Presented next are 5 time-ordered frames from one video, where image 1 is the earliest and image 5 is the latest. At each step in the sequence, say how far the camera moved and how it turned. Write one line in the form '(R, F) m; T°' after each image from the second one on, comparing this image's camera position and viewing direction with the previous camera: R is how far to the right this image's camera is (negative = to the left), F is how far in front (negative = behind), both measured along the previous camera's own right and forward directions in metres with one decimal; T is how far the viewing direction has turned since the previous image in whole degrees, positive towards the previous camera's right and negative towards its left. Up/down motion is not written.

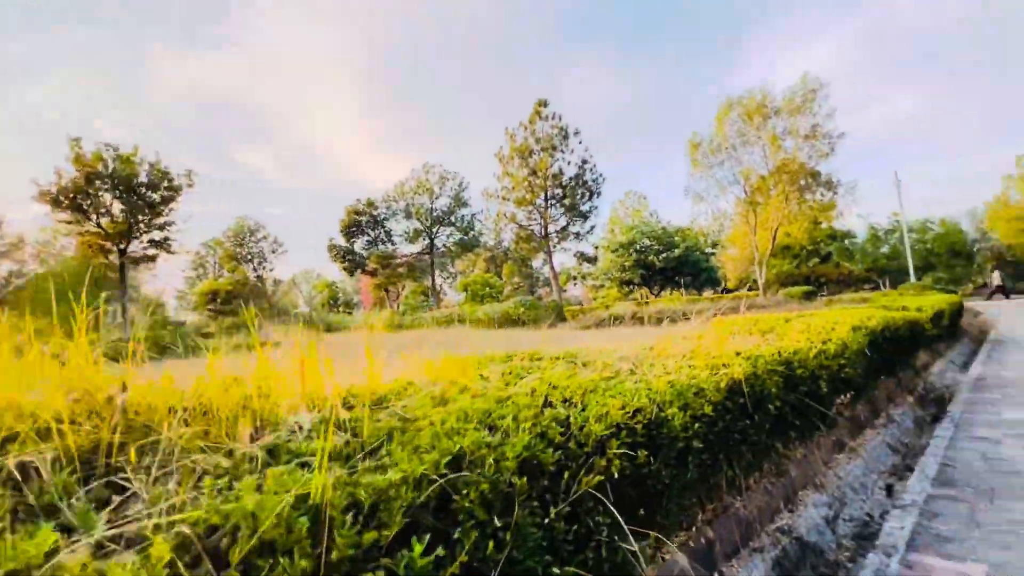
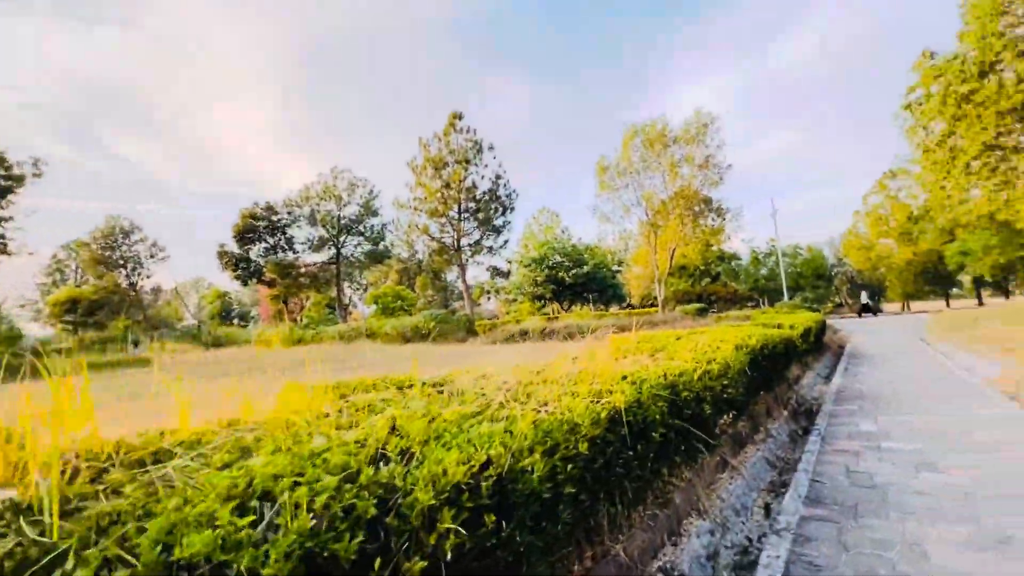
(+0.4, +0.5) m; +10°
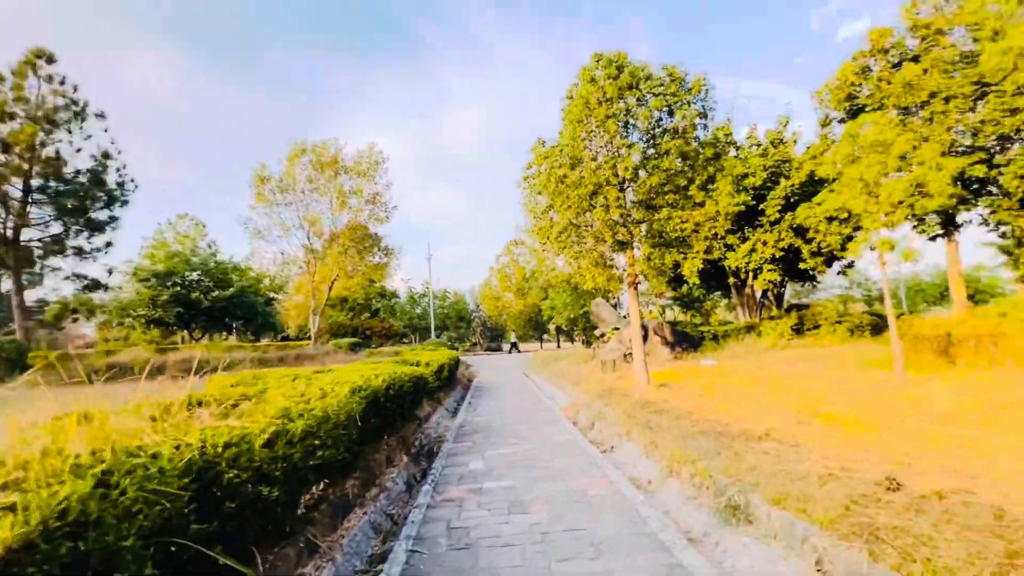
(+1.0, +1.1) m; +39°
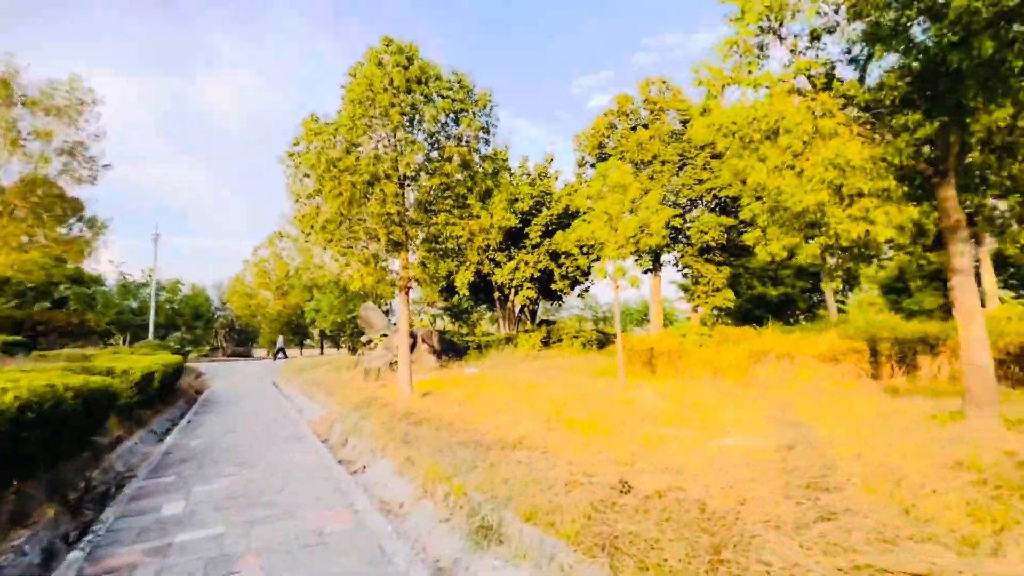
(+0.3, +0.7) m; +27°
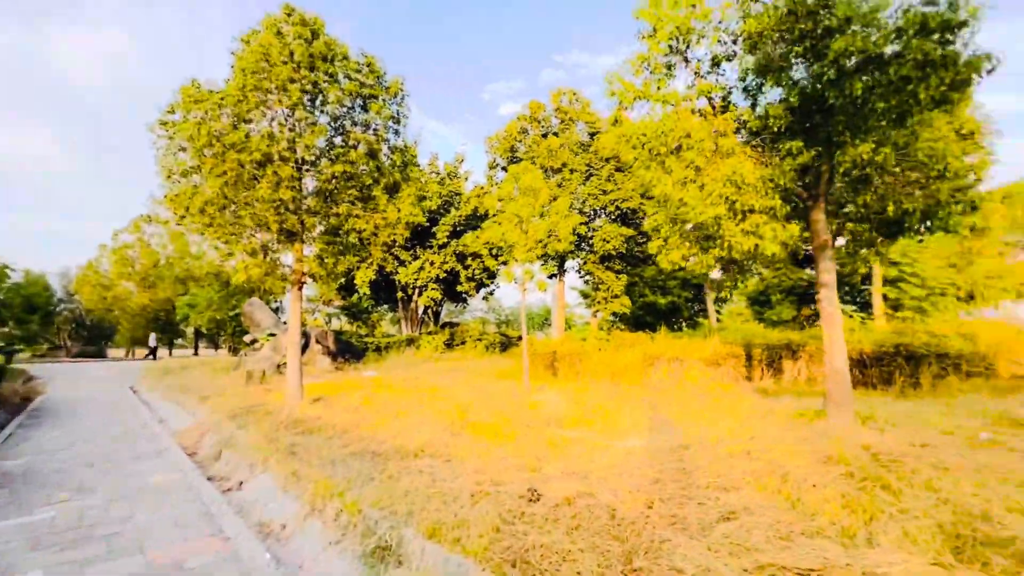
(-0.1, +0.3) m; +12°
